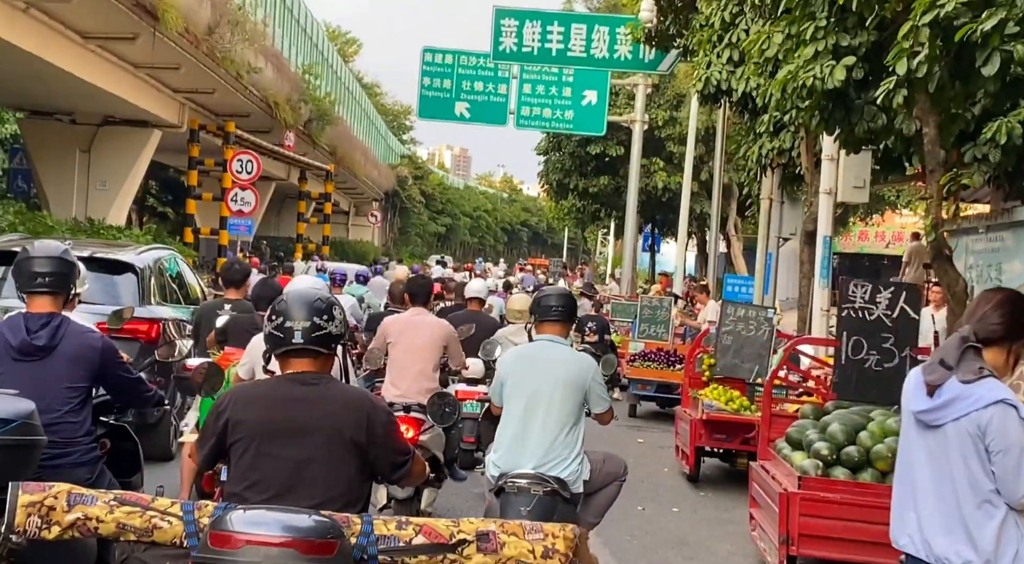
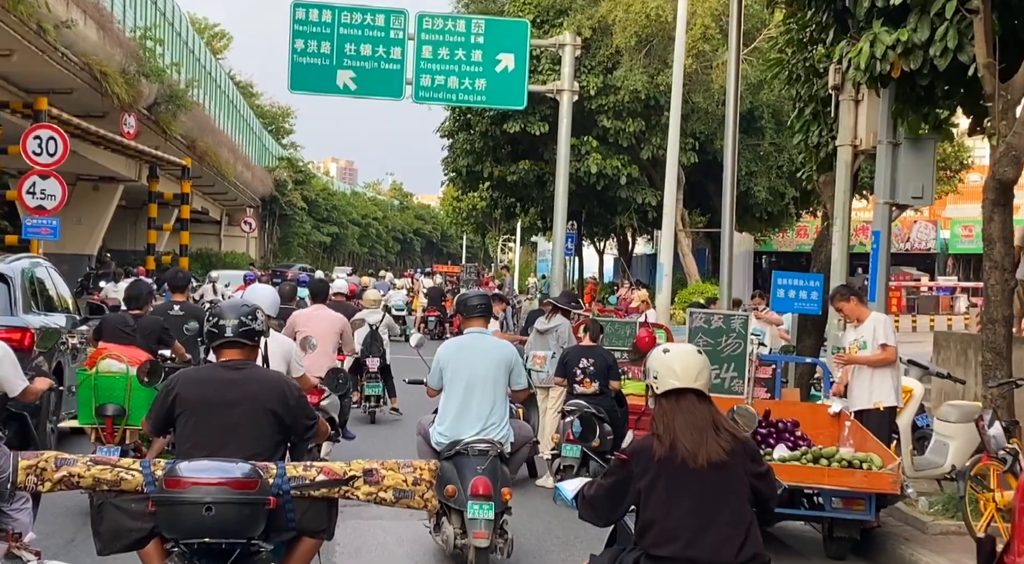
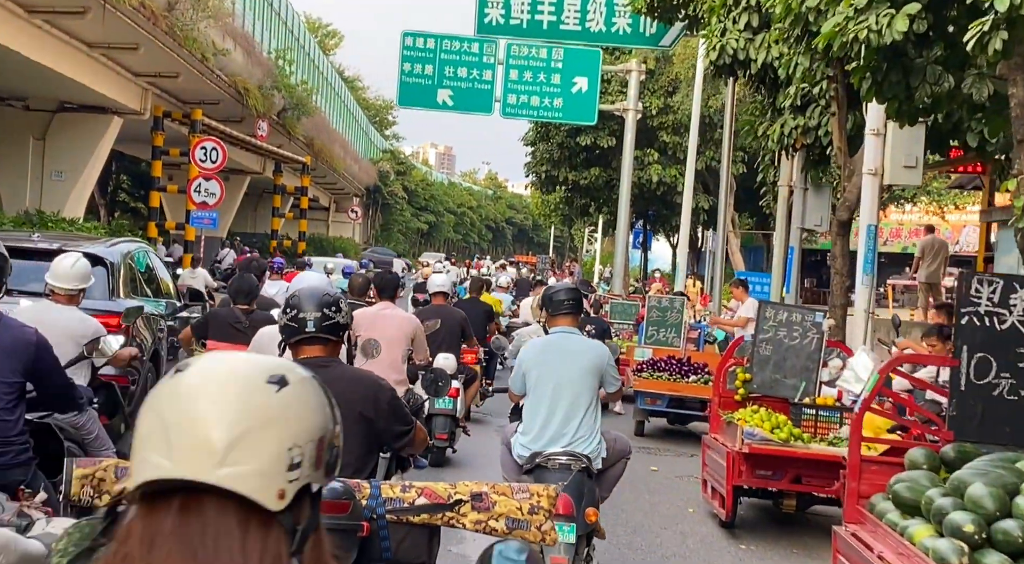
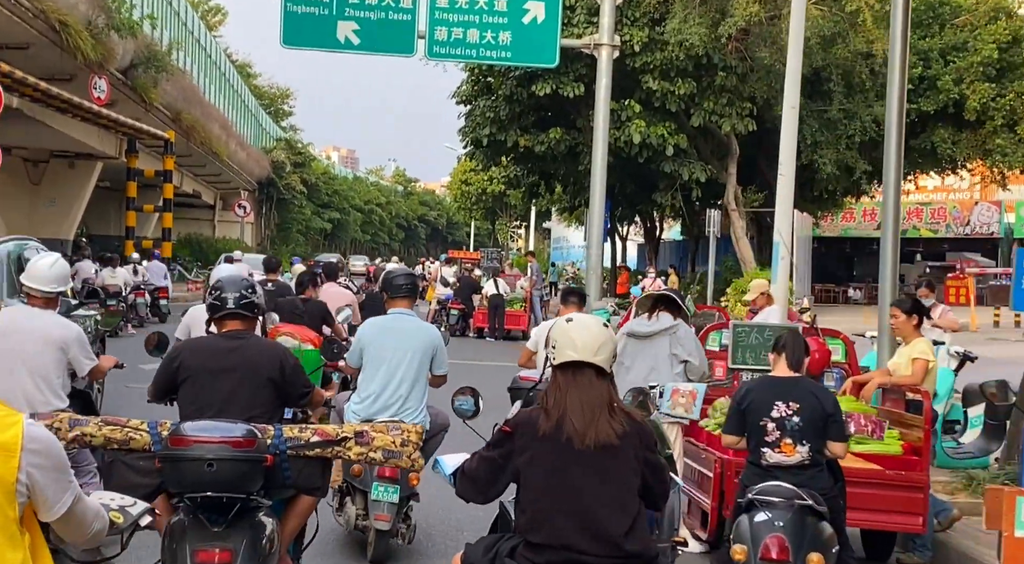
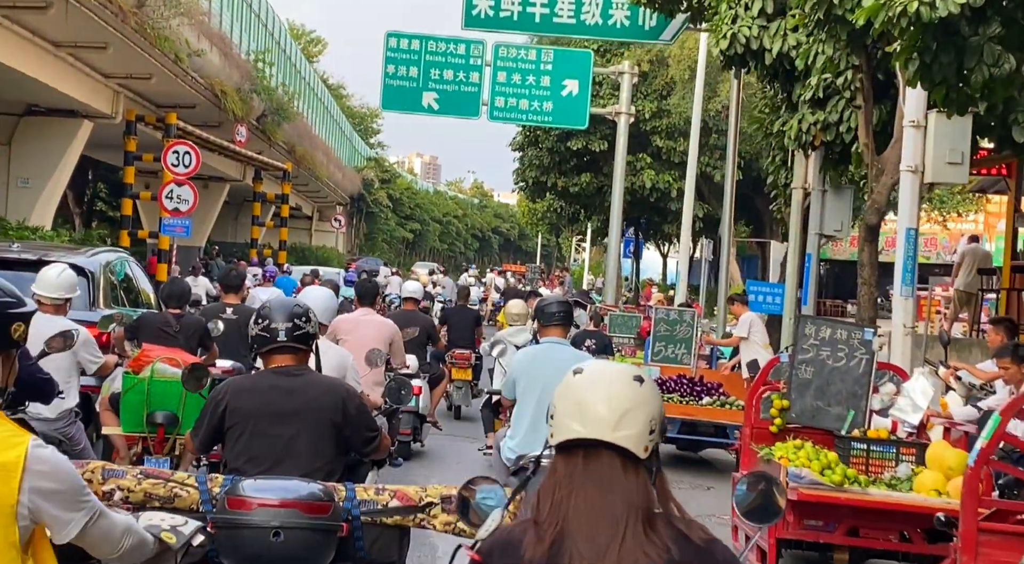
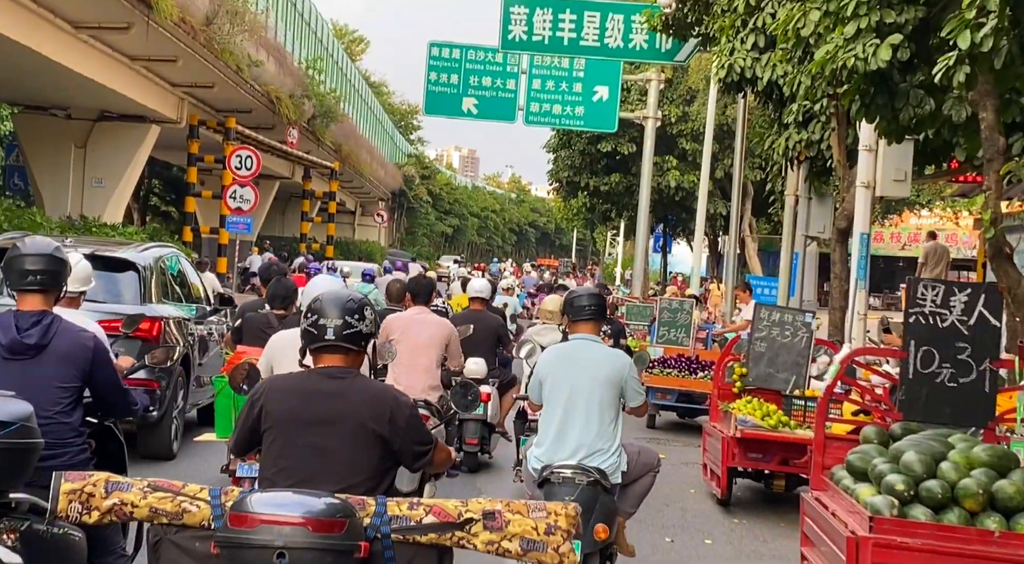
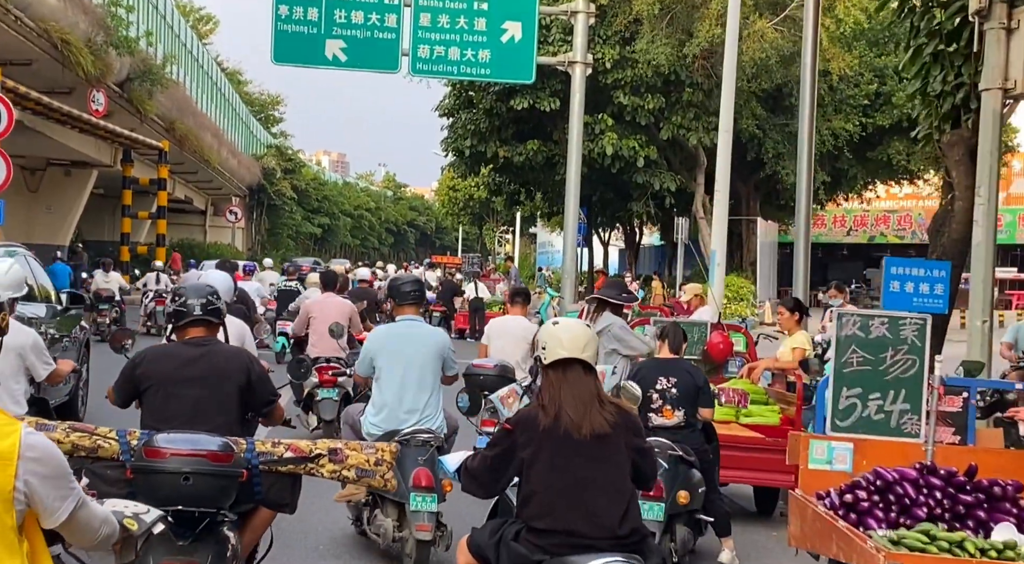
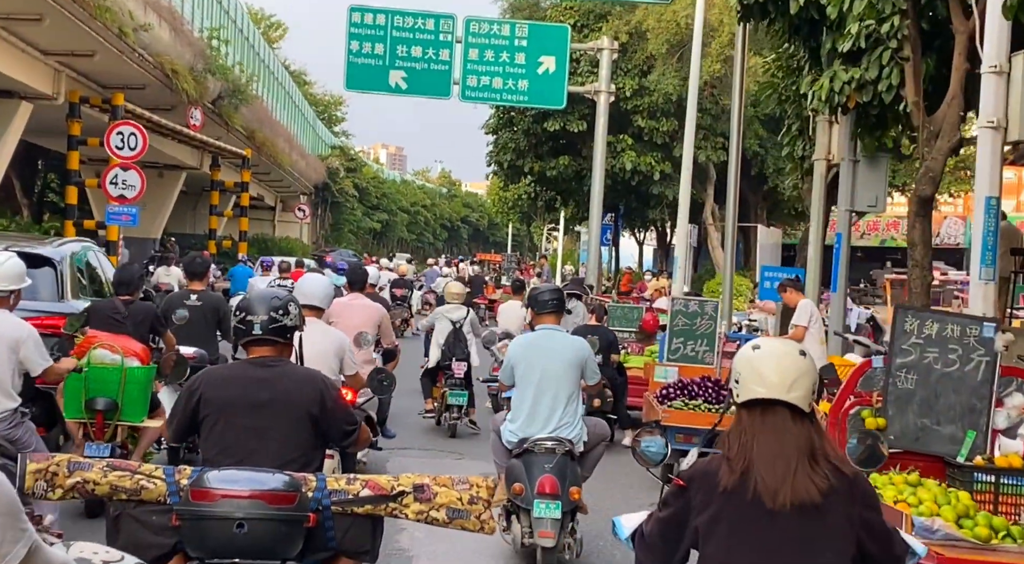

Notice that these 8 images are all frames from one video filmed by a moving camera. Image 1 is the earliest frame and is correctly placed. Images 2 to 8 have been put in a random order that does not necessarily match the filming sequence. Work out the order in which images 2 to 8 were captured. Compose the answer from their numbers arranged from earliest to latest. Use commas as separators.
6, 3, 5, 8, 2, 7, 4
